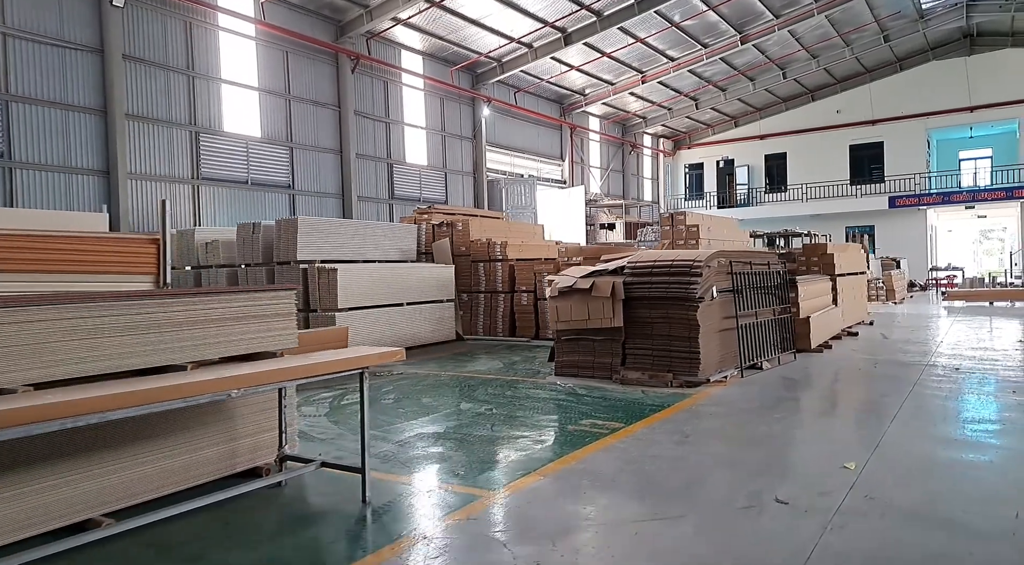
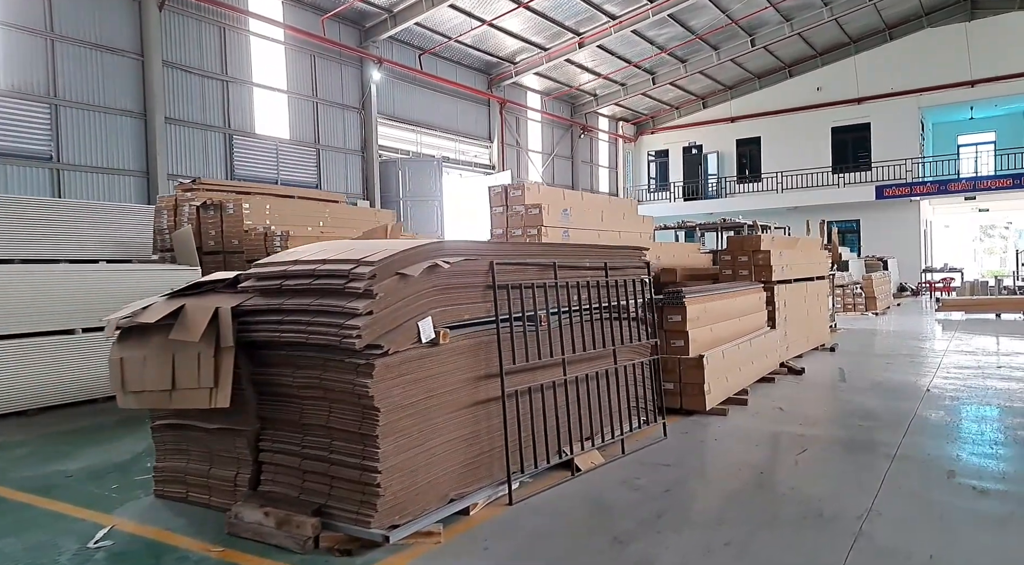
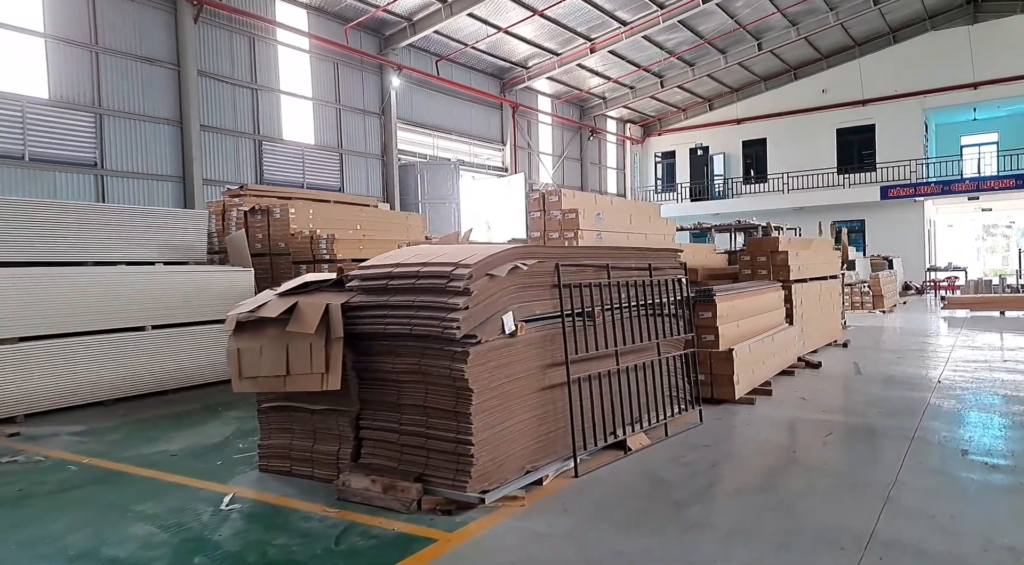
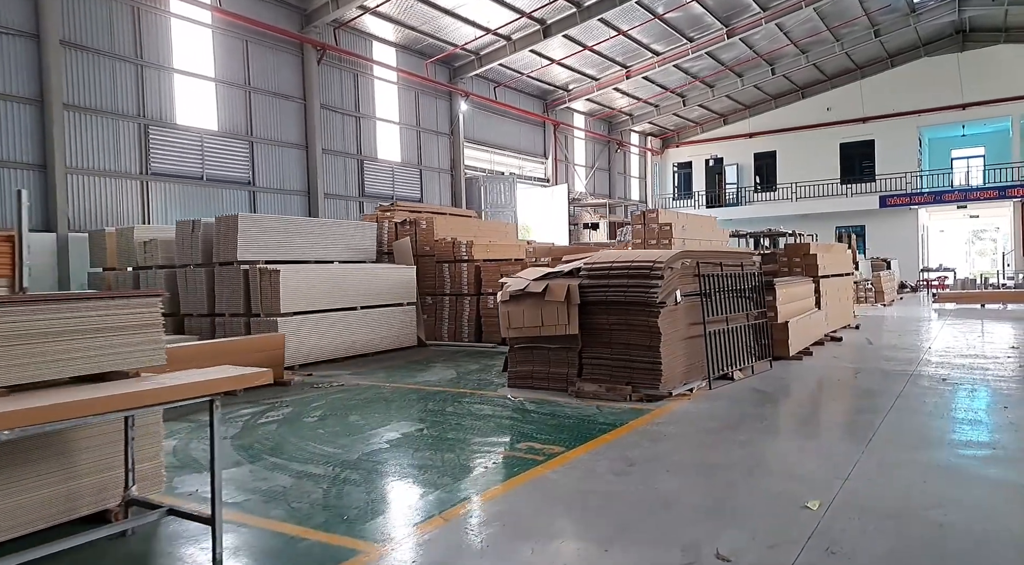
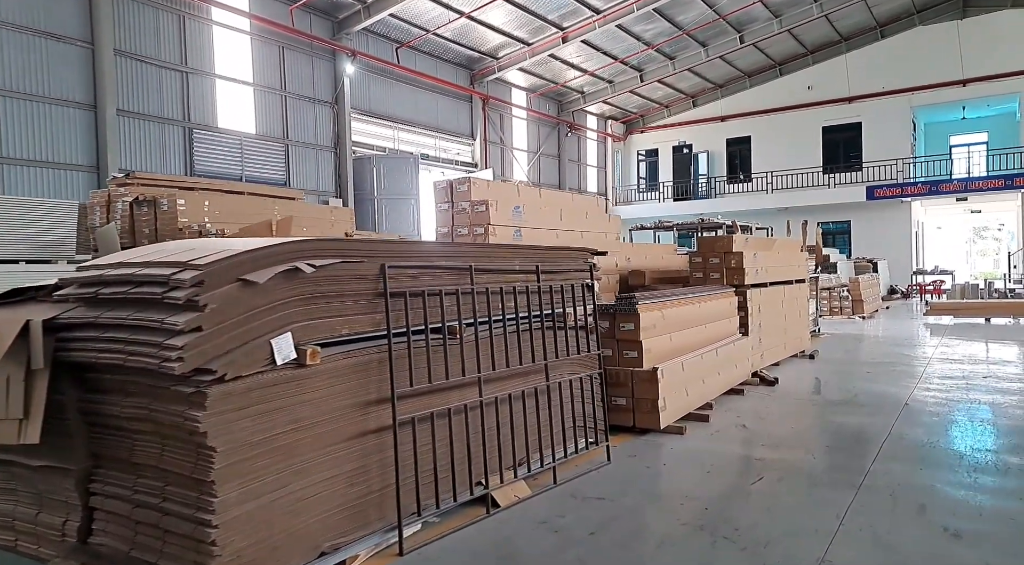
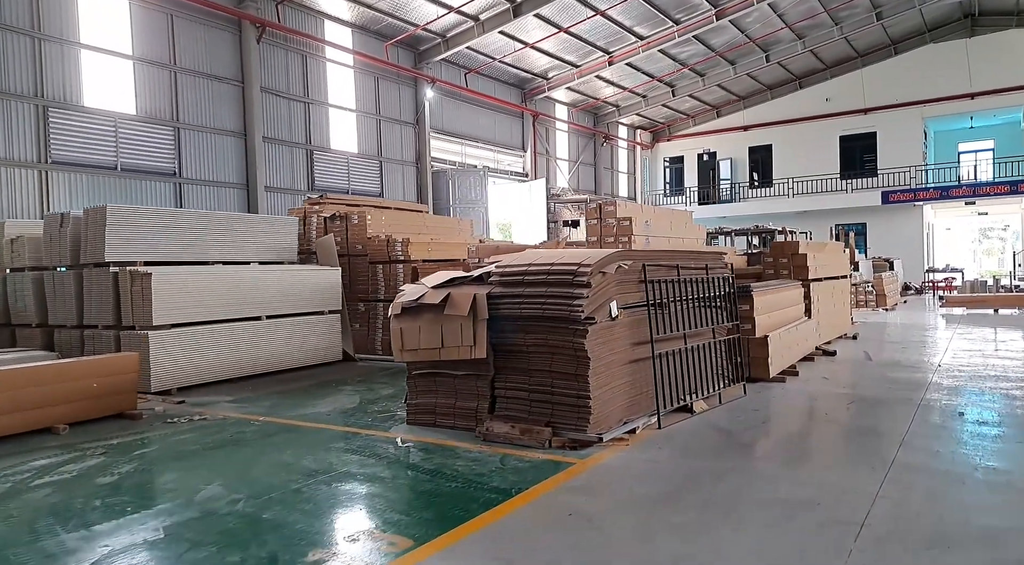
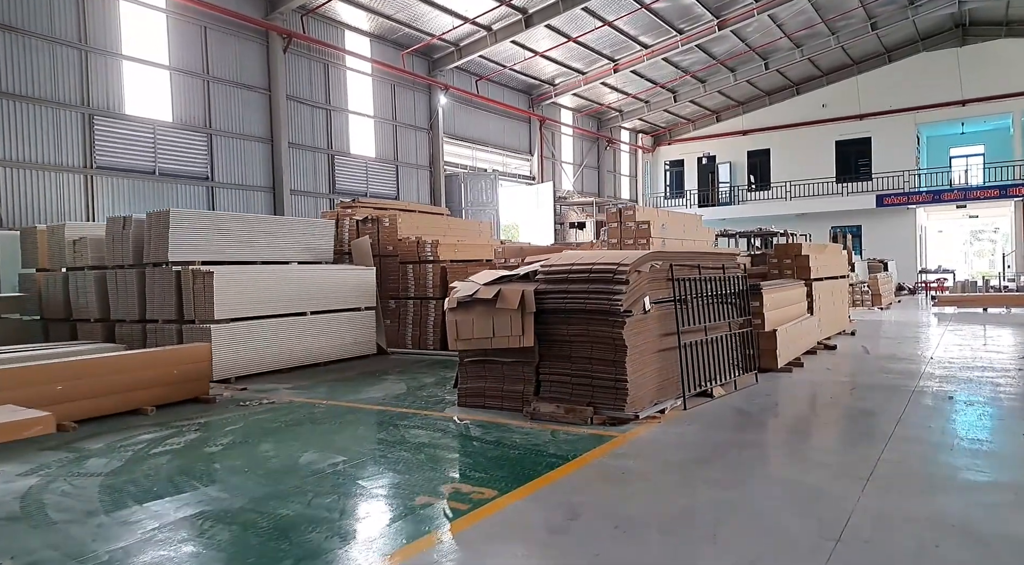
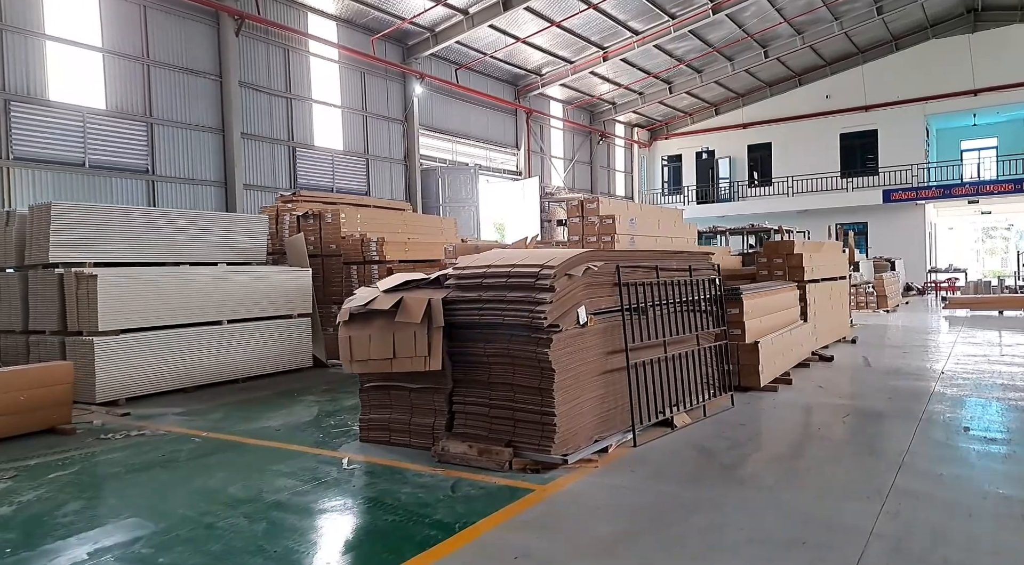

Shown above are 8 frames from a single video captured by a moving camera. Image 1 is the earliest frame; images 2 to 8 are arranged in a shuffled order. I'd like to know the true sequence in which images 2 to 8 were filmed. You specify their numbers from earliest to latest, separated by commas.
4, 7, 6, 8, 3, 2, 5
